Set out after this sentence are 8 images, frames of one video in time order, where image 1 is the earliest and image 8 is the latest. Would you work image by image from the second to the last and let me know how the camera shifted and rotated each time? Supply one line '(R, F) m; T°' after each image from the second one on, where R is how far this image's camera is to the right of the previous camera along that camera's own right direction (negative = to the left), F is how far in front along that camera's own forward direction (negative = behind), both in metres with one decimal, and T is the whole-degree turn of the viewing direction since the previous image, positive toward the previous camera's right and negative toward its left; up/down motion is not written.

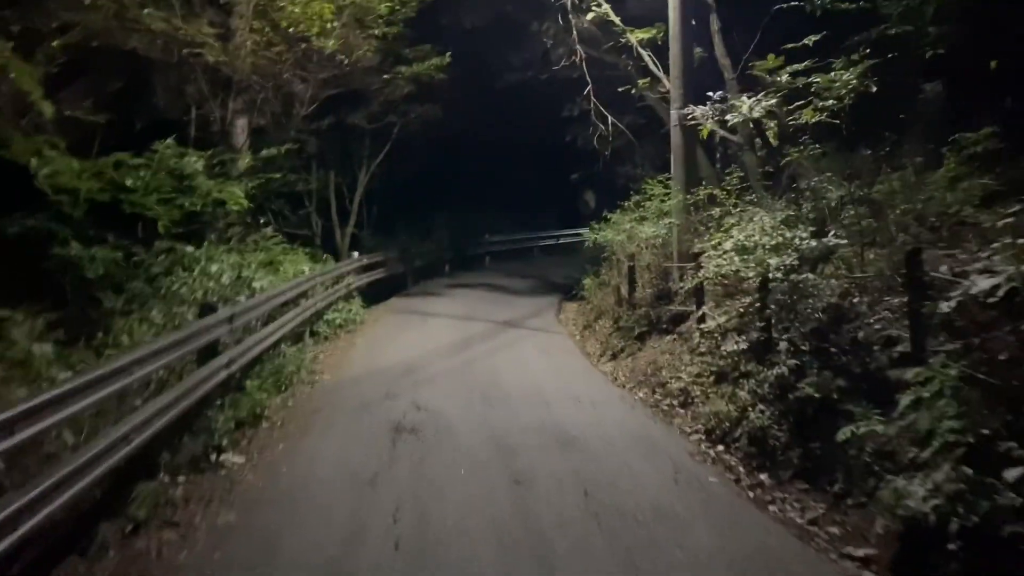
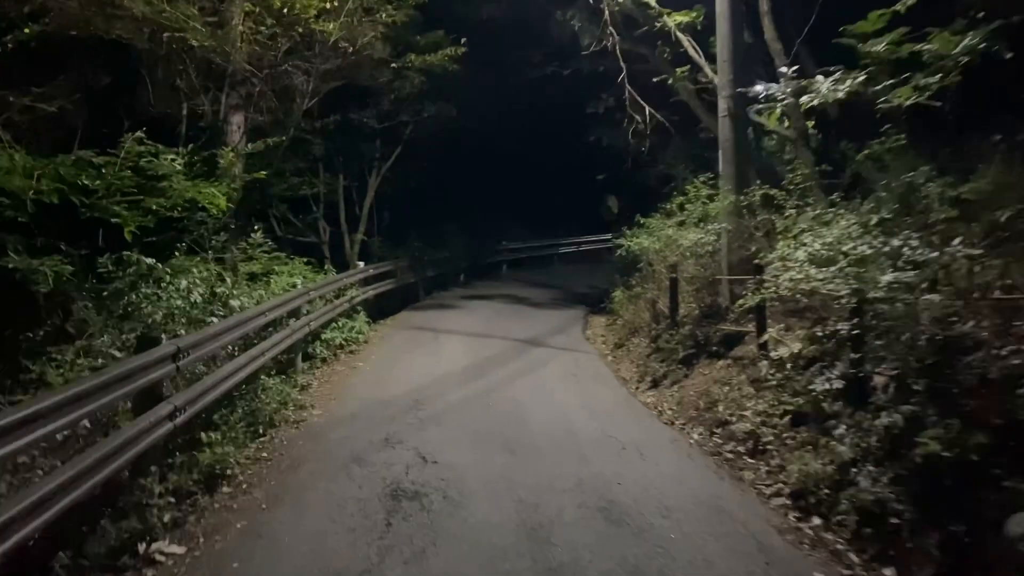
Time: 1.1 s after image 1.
(-0.1, +1.9) m; -1°
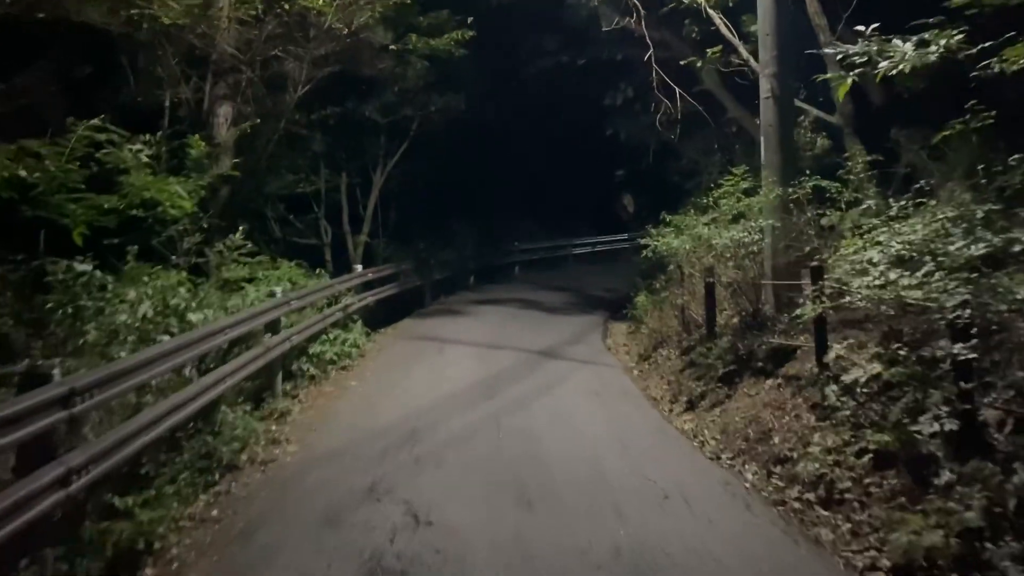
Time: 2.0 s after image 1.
(0.0, +1.6) m; -1°
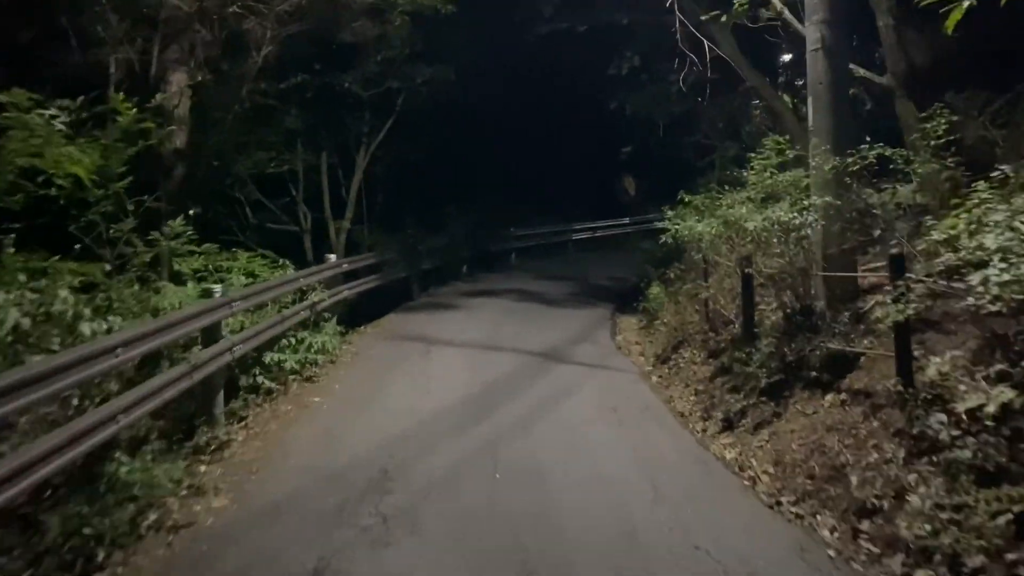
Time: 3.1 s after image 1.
(0.0, +2.0) m; 0°
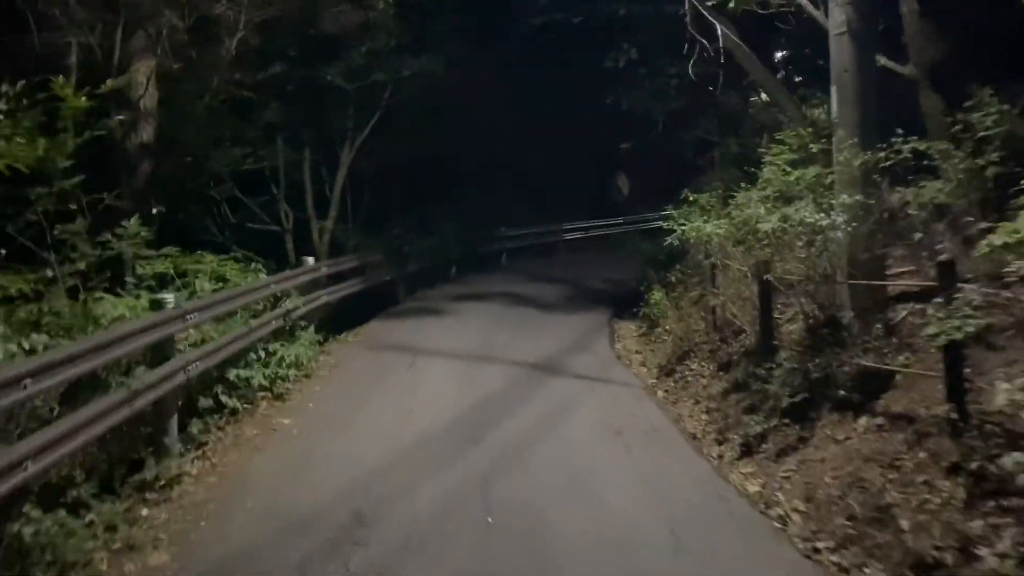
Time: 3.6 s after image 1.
(0.0, +0.9) m; +1°
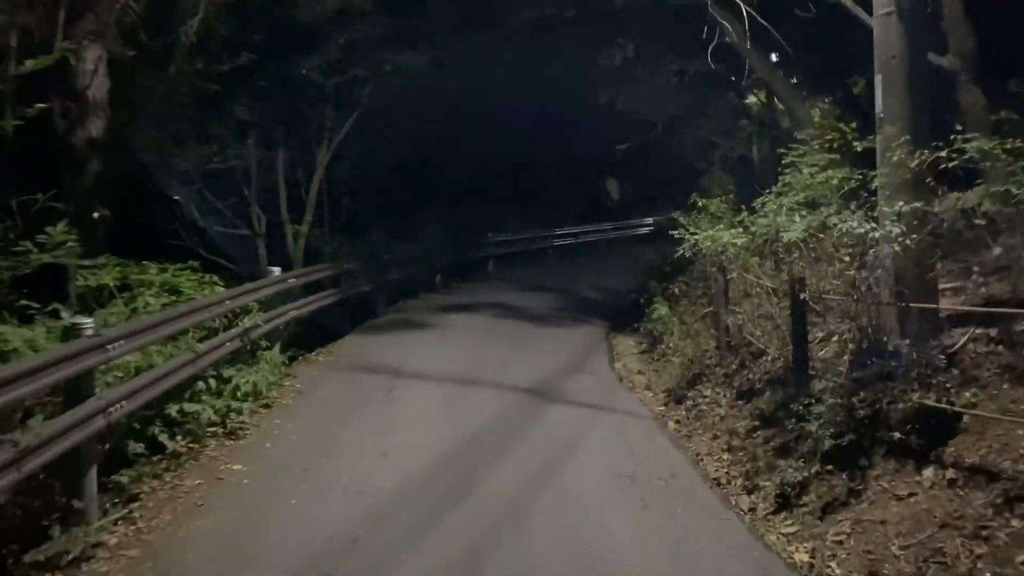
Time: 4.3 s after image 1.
(-0.1, +1.3) m; +1°
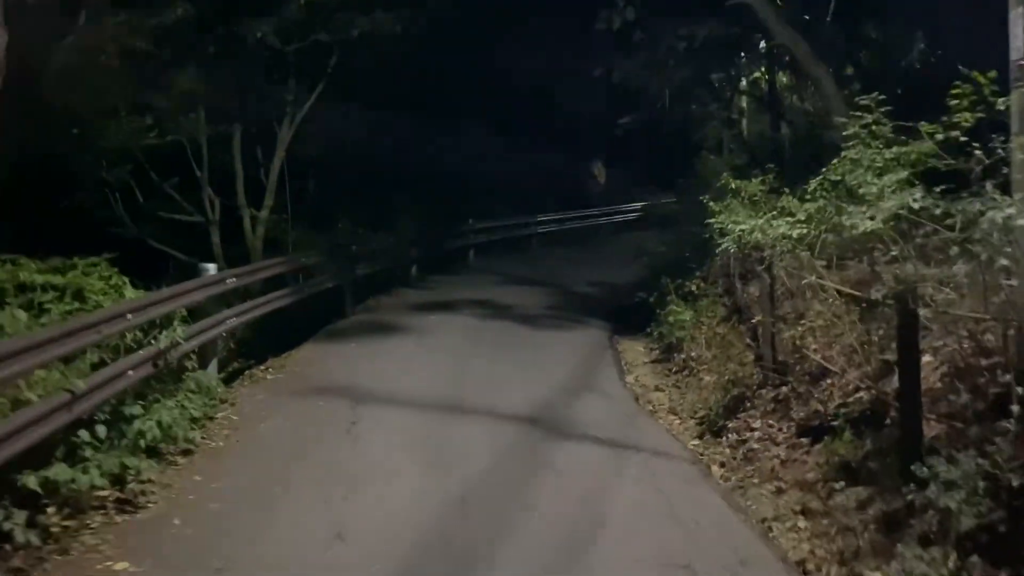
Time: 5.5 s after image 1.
(-0.2, +2.1) m; +2°
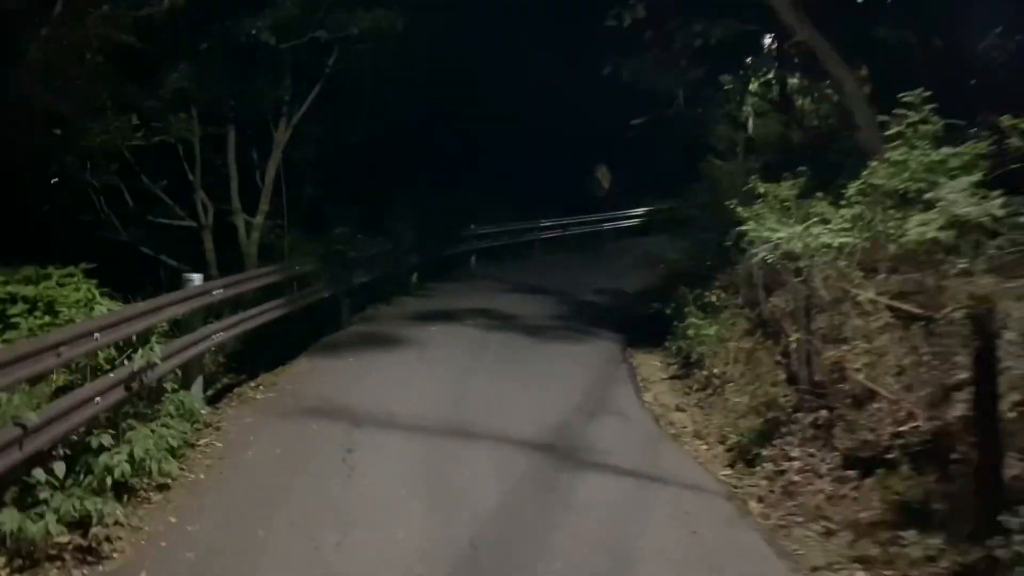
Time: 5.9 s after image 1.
(-0.1, +0.7) m; 0°
